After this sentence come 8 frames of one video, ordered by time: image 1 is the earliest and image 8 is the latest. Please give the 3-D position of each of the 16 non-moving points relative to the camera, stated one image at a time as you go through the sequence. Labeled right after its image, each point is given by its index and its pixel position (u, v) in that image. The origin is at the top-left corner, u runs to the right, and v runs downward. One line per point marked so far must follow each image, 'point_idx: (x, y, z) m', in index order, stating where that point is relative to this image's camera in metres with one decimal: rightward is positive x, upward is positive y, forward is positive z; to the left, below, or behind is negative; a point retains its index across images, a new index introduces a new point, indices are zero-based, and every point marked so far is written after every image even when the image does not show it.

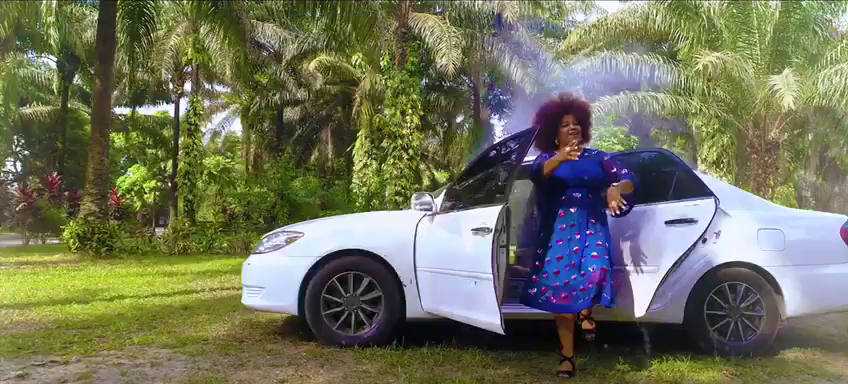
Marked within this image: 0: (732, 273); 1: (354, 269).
0: (+1.5, -0.4, +3.7) m
1: (-0.3, -0.4, +3.7) m
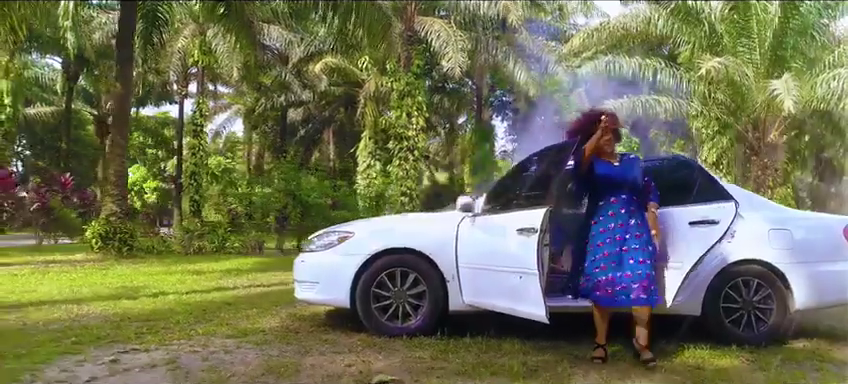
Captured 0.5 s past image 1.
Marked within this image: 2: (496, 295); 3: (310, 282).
0: (+1.7, -0.4, +4.1) m
1: (-0.1, -0.4, +4.1) m
2: (+0.4, -0.5, +3.9) m
3: (-0.6, -0.5, +4.2) m
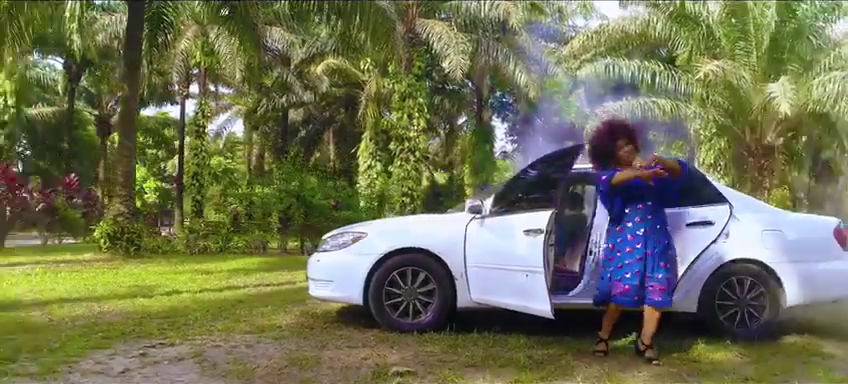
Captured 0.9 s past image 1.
0: (+1.8, -0.4, +4.3) m
1: (-0.1, -0.4, +4.3) m
2: (+0.4, -0.5, +4.1) m
3: (-0.6, -0.5, +4.4) m
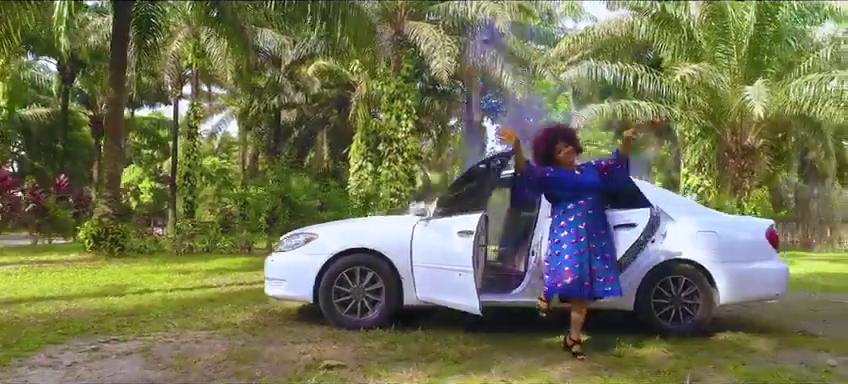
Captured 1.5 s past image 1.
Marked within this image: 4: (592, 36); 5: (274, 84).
0: (+1.5, -0.5, +4.5) m
1: (-0.4, -0.4, +4.5) m
2: (+0.1, -0.6, +4.2) m
3: (-0.9, -0.5, +4.5) m
4: (+2.7, +2.5, +12.4) m
5: (-3.7, +2.7, +19.1) m
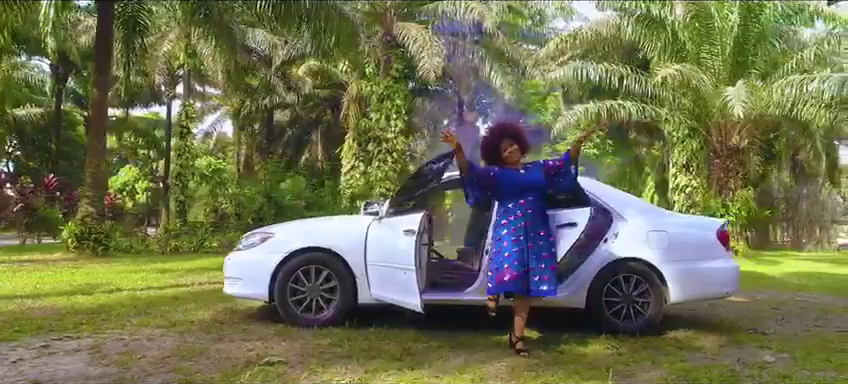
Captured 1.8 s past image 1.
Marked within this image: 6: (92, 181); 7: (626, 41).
0: (+1.2, -0.5, +4.5) m
1: (-0.6, -0.4, +4.5) m
2: (-0.2, -0.6, +4.3) m
3: (-1.2, -0.5, +4.6) m
4: (+2.4, +2.5, +12.4) m
5: (-4.0, +2.7, +19.1) m
6: (-5.0, +0.2, +11.4) m
7: (+3.7, +2.7, +13.6) m
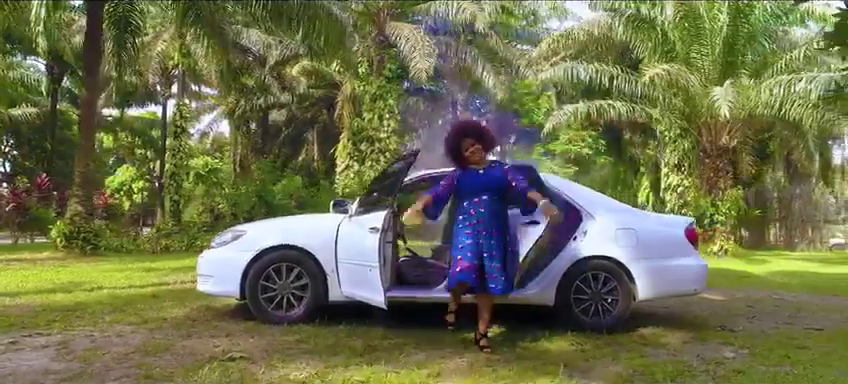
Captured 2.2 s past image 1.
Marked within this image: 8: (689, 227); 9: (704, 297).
0: (+1.0, -0.4, +4.6) m
1: (-0.8, -0.4, +4.6) m
2: (-0.3, -0.5, +4.3) m
3: (-1.3, -0.5, +4.6) m
4: (+2.2, +2.6, +12.5) m
5: (-4.2, +2.7, +19.1) m
6: (-5.2, +0.2, +11.4) m
7: (+3.5, +2.7, +13.7) m
8: (+1.7, -0.2, +4.8) m
9: (+2.5, -0.9, +6.8) m
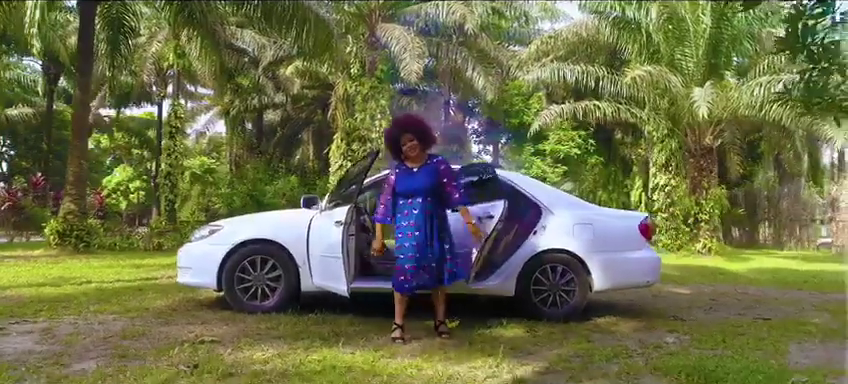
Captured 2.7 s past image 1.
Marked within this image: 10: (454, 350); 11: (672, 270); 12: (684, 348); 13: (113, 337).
0: (+0.8, -0.4, +4.9) m
1: (-1.0, -0.4, +4.8) m
2: (-0.6, -0.5, +4.6) m
3: (-1.5, -0.5, +4.9) m
4: (+2.0, +2.6, +12.7) m
5: (-4.4, +2.7, +19.4) m
6: (-5.4, +0.2, +11.7) m
7: (+3.3, +2.7, +13.9) m
8: (+1.5, -0.2, +5.0) m
9: (+2.3, -0.9, +7.0) m
10: (+0.1, -0.8, +3.6) m
11: (+3.3, -1.0, +10.1) m
12: (+1.3, -0.8, +3.7) m
13: (-1.5, -0.7, +3.8) m
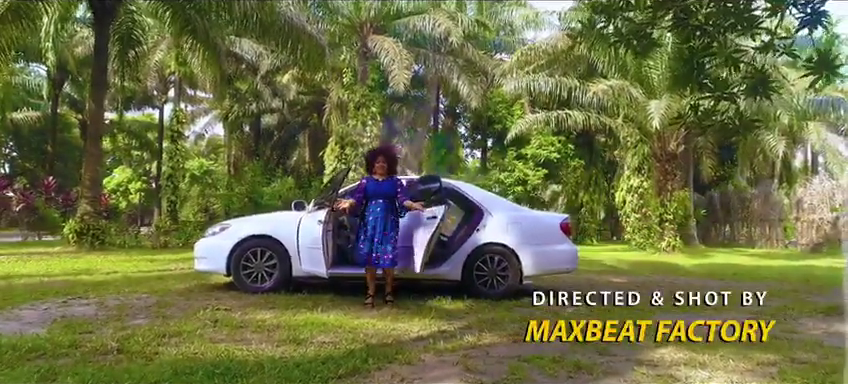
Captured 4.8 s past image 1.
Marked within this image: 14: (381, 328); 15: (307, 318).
0: (+0.6, -0.5, +6.2) m
1: (-1.3, -0.4, +6.1) m
2: (-0.8, -0.6, +5.9) m
3: (-1.8, -0.5, +6.2) m
4: (+1.7, +2.5, +14.1) m
5: (-4.7, +2.7, +20.7) m
6: (-5.7, +0.2, +13.0) m
7: (+3.0, +2.7, +15.3) m
8: (+1.2, -0.2, +6.4) m
9: (+2.0, -1.0, +8.3) m
10: (-0.1, -0.8, +4.9) m
11: (+3.0, -1.1, +11.5) m
12: (+1.0, -0.8, +5.1) m
13: (-1.8, -0.8, +5.1) m
14: (-0.3, -0.8, +4.7) m
15: (-0.7, -0.8, +4.7) m
